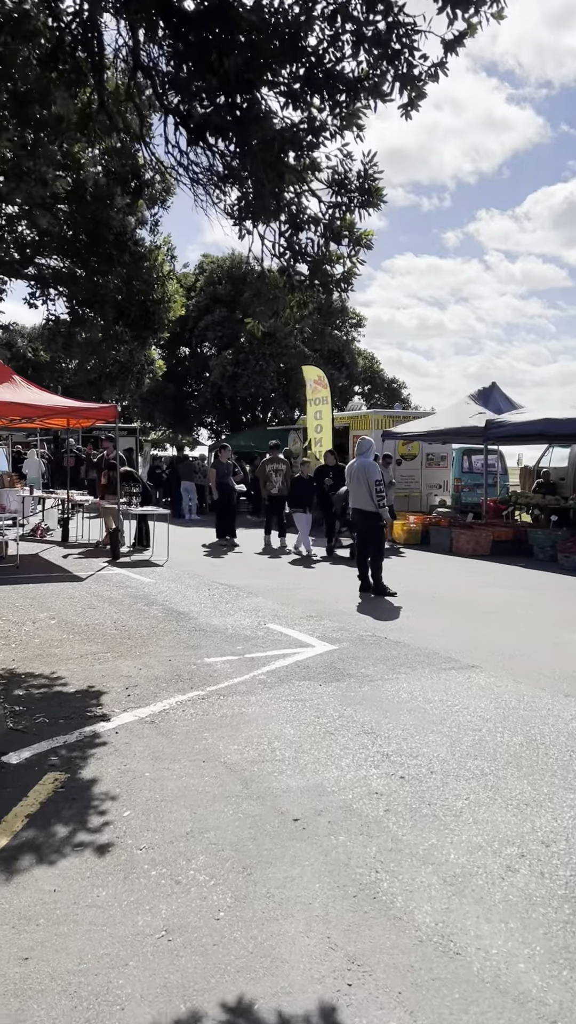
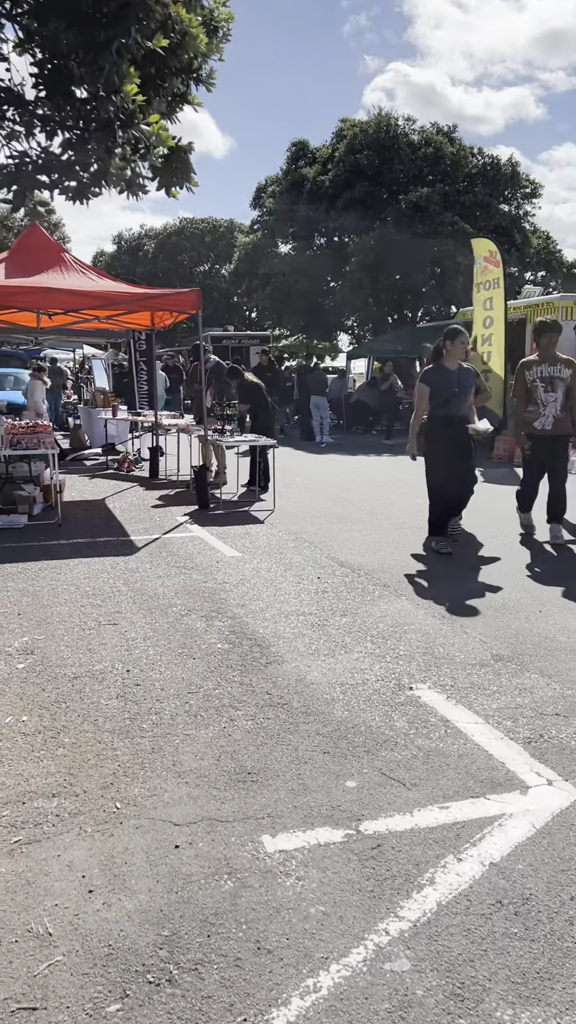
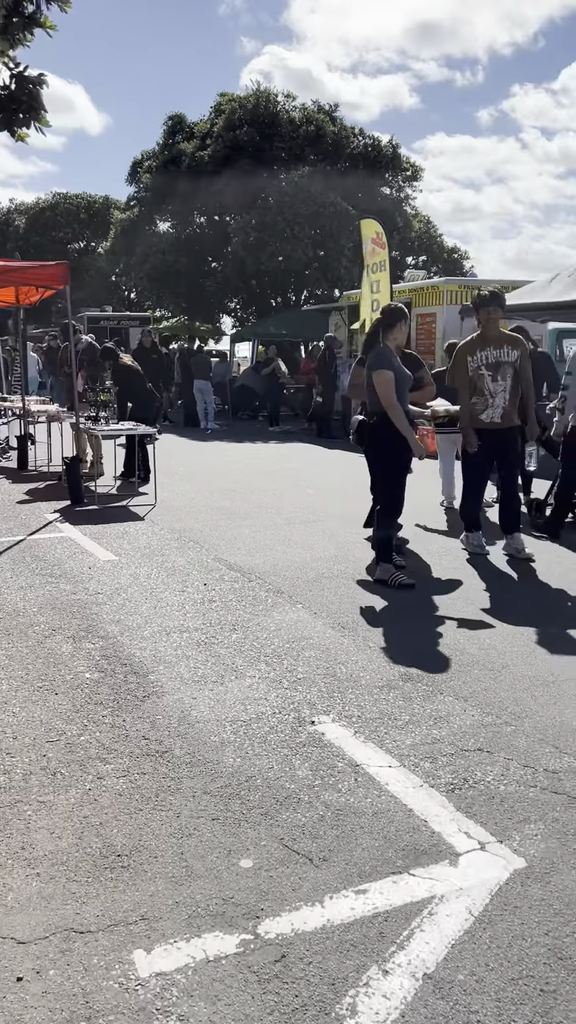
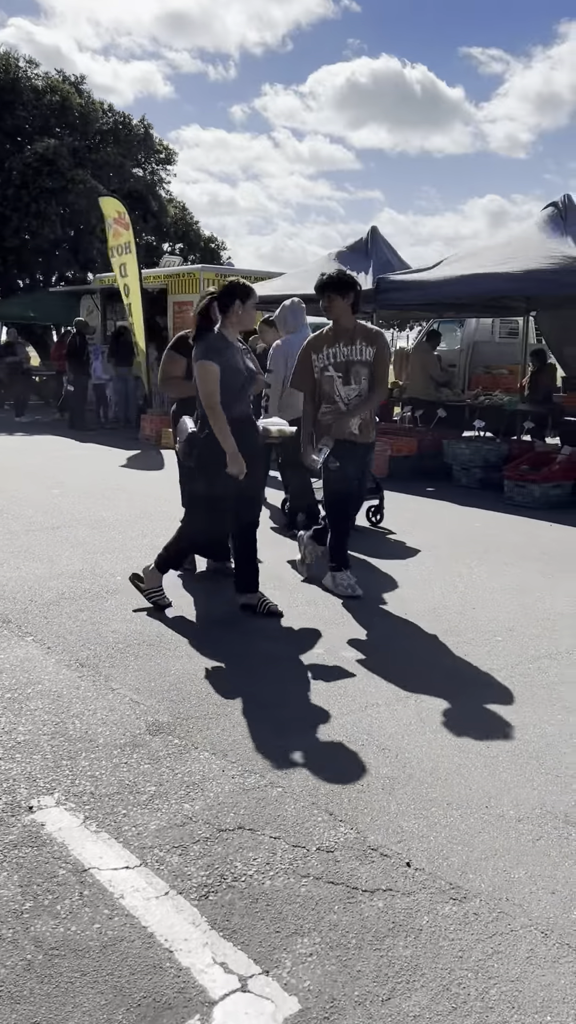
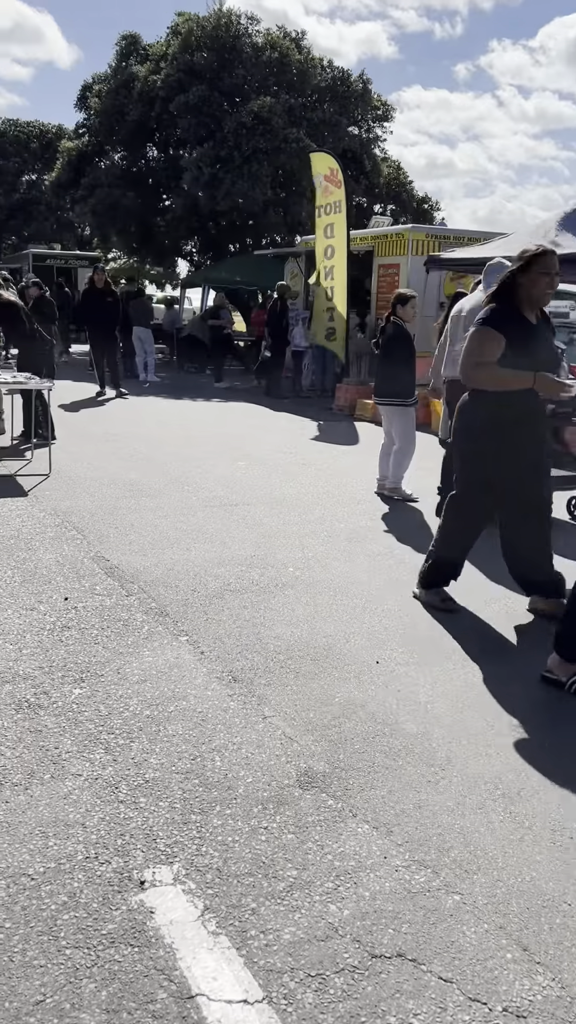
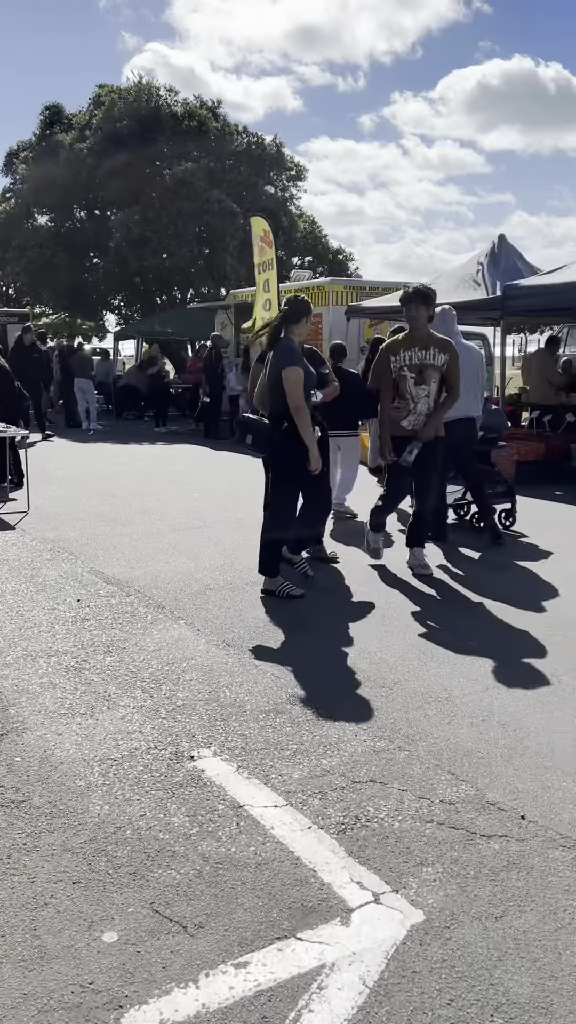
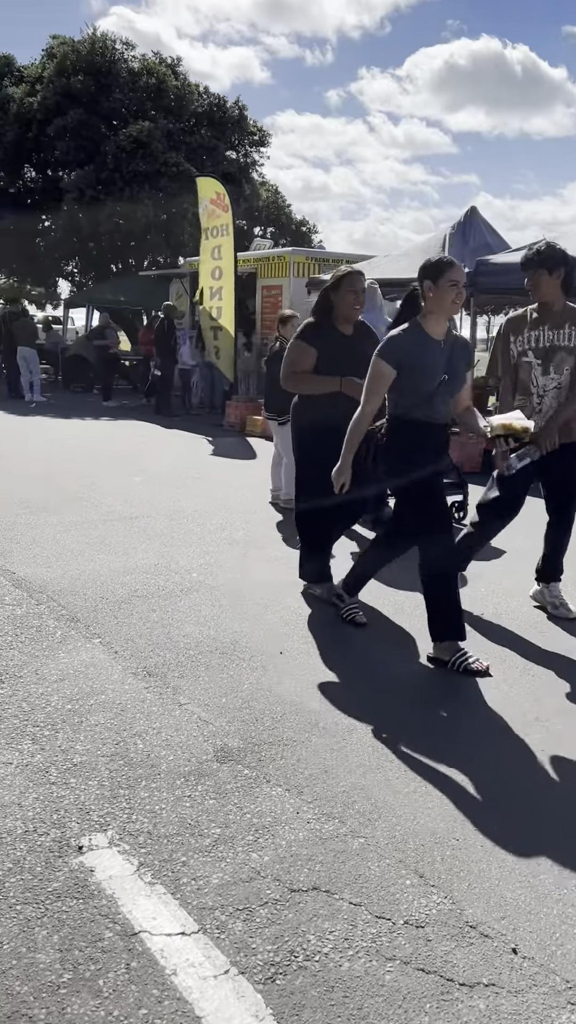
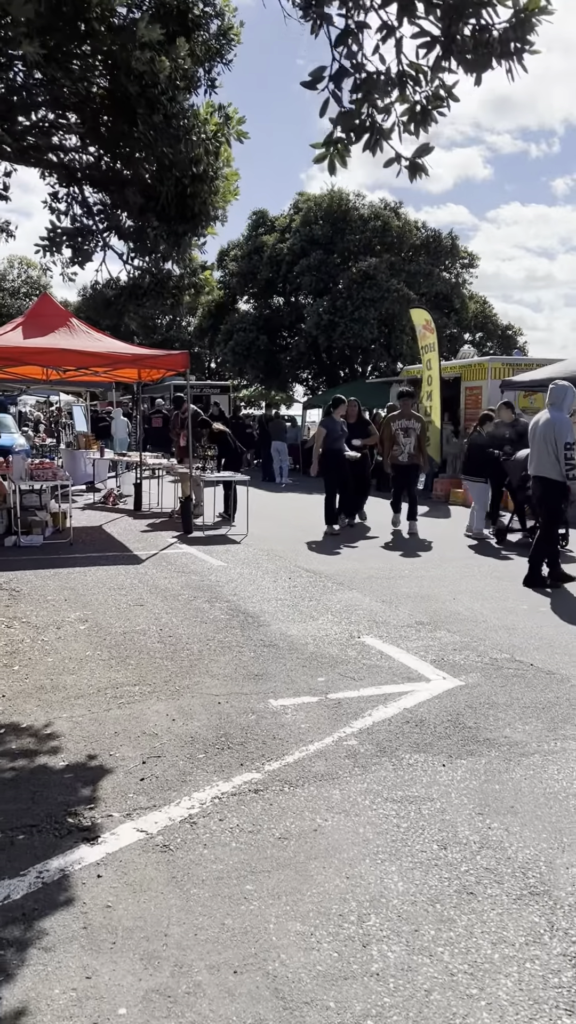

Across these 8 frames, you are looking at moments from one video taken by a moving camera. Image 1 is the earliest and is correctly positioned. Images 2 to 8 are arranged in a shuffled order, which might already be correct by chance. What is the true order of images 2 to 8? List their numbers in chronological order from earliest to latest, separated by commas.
8, 2, 3, 6, 4, 7, 5
